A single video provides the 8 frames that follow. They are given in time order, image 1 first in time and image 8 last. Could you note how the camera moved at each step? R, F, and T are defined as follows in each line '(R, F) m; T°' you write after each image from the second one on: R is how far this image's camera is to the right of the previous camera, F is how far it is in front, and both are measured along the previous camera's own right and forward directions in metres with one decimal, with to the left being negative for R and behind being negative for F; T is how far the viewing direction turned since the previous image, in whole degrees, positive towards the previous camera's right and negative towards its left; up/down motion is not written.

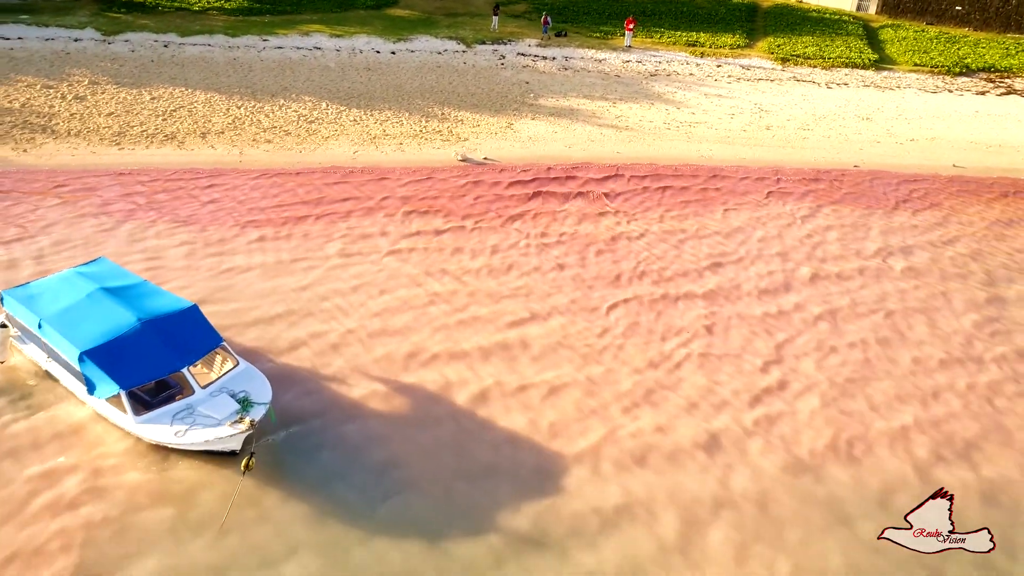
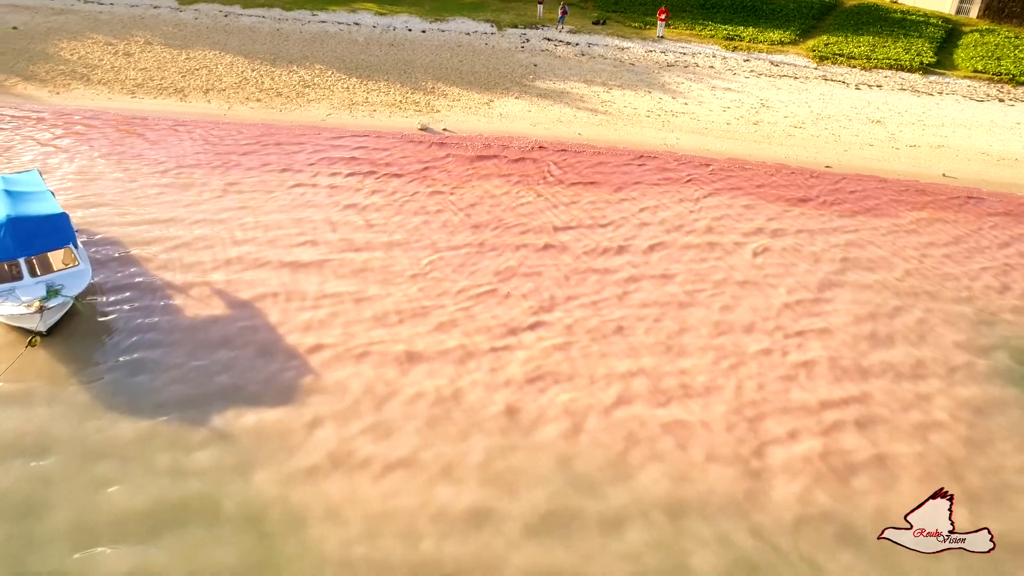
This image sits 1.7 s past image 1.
(+3.9, -1.5) m; -10°
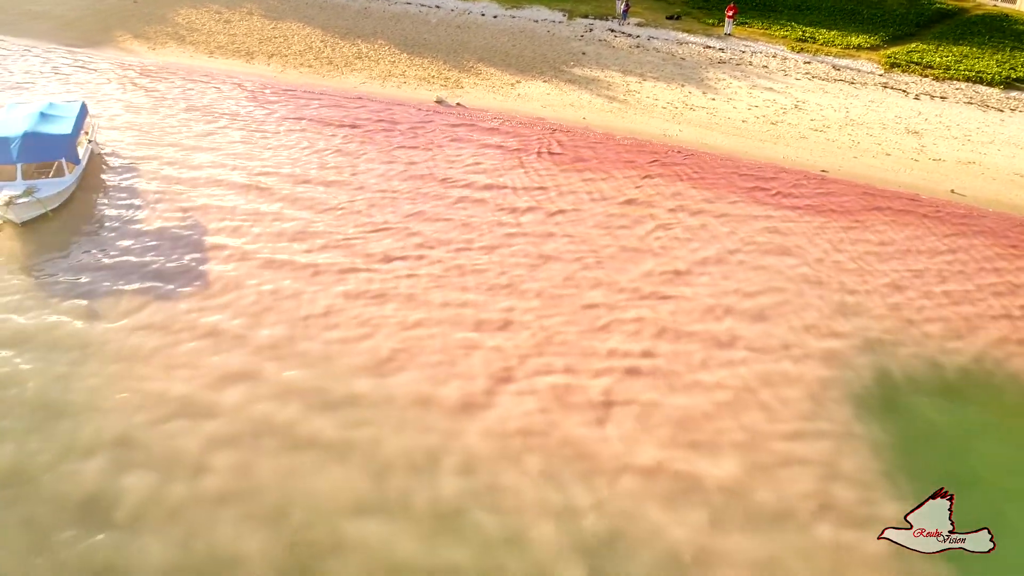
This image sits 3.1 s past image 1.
(+4.2, -1.9) m; -12°
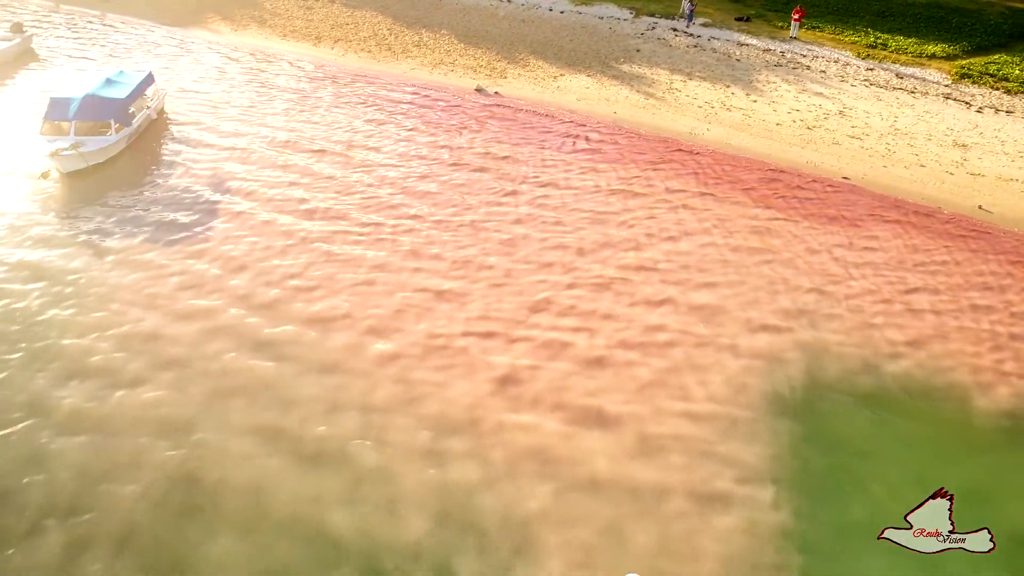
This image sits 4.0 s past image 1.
(+2.5, -1.3) m; -9°
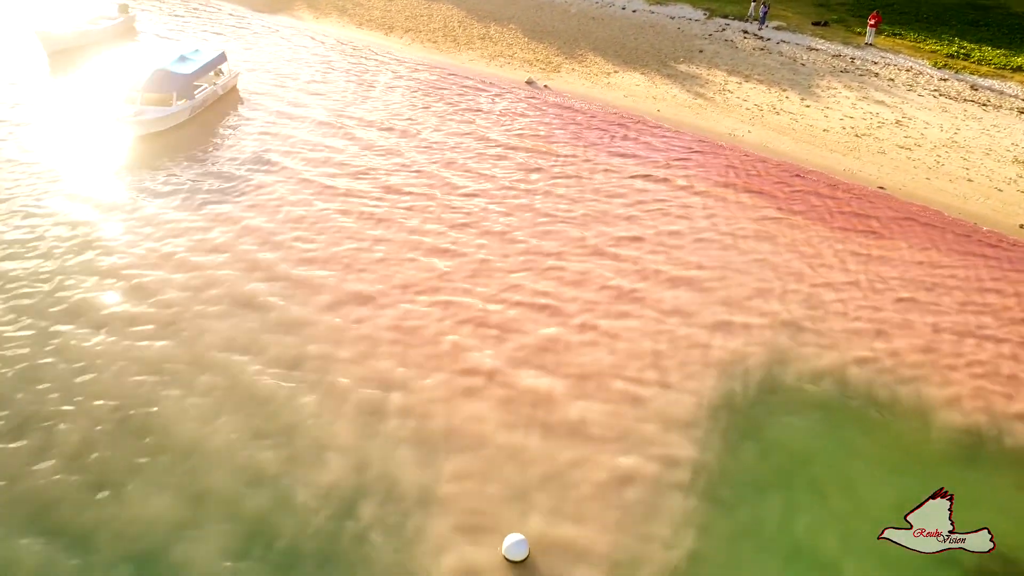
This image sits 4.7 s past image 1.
(+2.2, -1.0) m; -8°
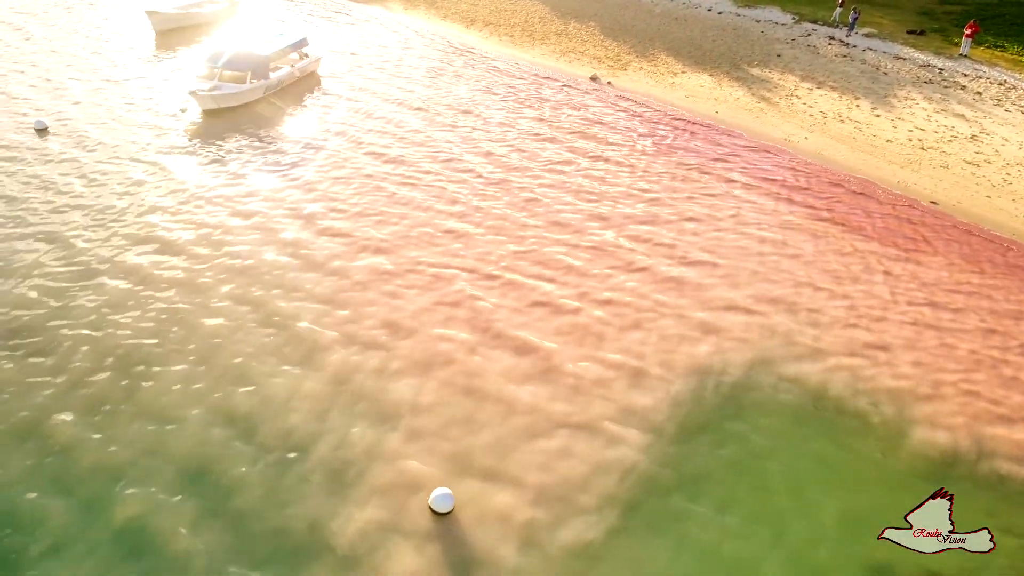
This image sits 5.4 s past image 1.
(+2.2, -1.0) m; -9°
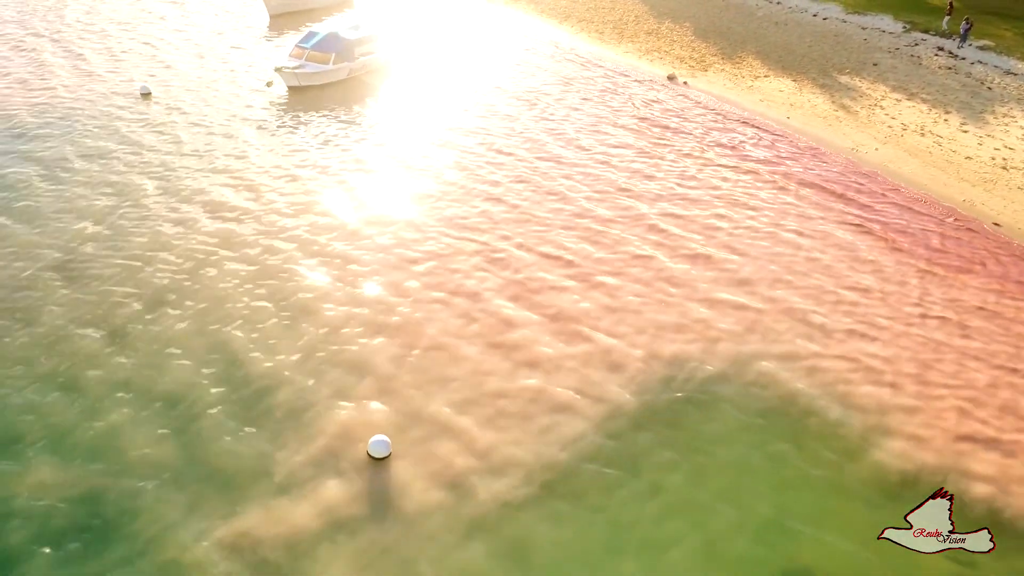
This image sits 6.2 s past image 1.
(+2.6, -1.1) m; -11°
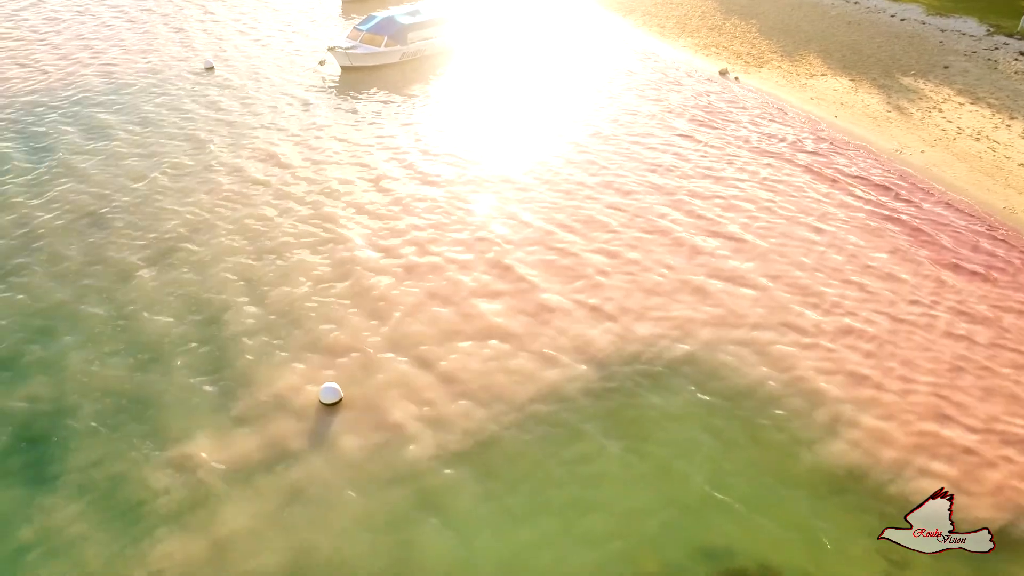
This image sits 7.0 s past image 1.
(+2.4, -0.9) m; -9°
